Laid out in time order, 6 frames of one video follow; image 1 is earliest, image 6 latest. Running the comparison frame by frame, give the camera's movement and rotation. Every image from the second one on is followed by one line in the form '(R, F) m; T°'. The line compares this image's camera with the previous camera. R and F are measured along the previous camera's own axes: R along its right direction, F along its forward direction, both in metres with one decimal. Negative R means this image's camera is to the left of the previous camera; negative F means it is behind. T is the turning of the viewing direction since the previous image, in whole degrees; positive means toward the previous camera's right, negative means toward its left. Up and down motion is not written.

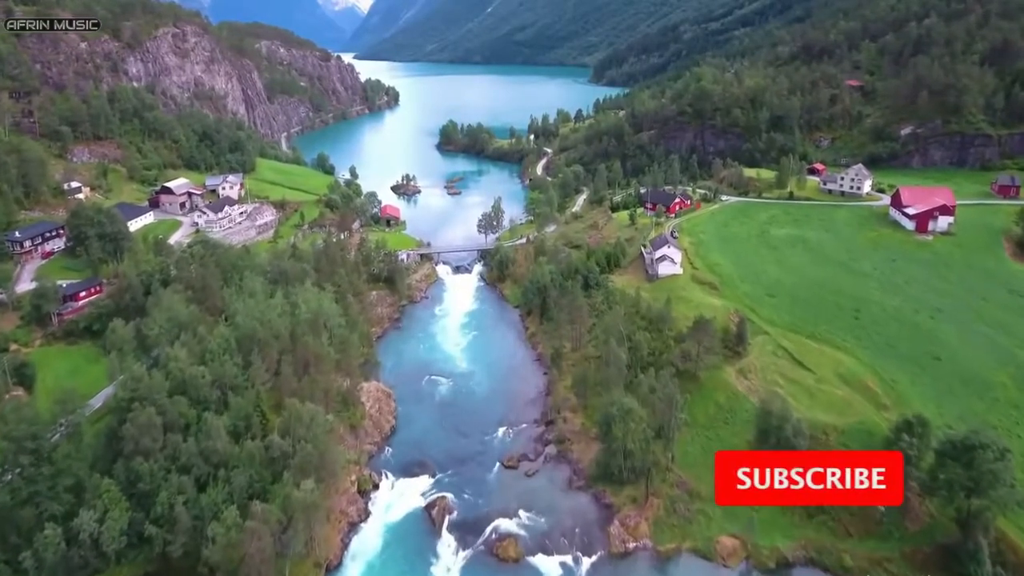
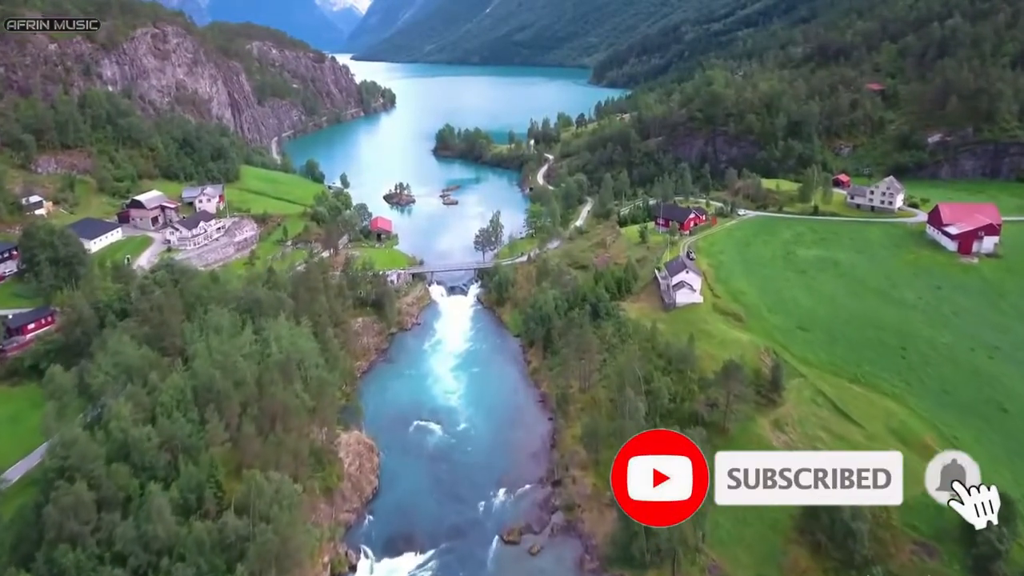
(-0.1, +6.0) m; 0°
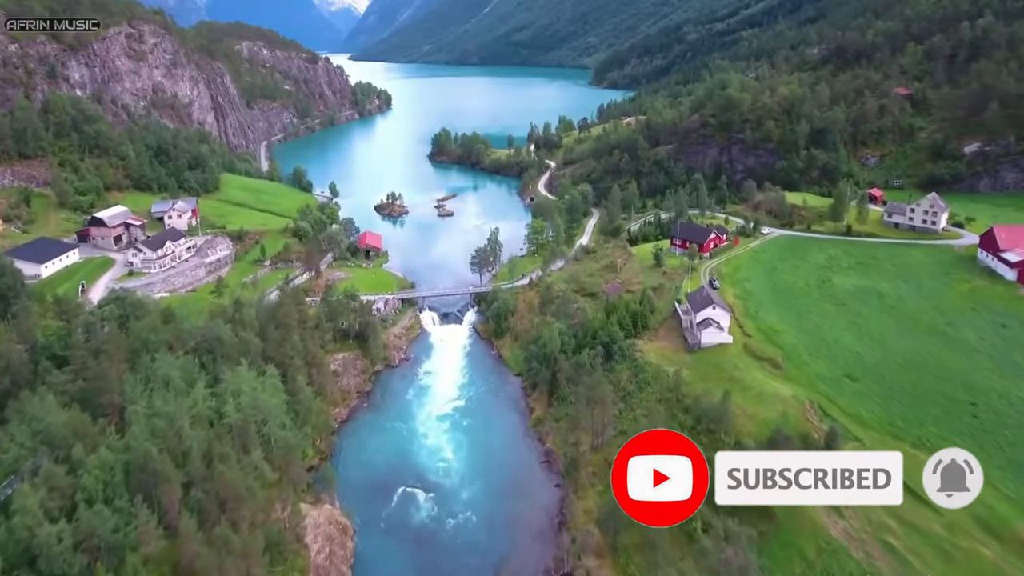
(-0.1, +6.7) m; 0°
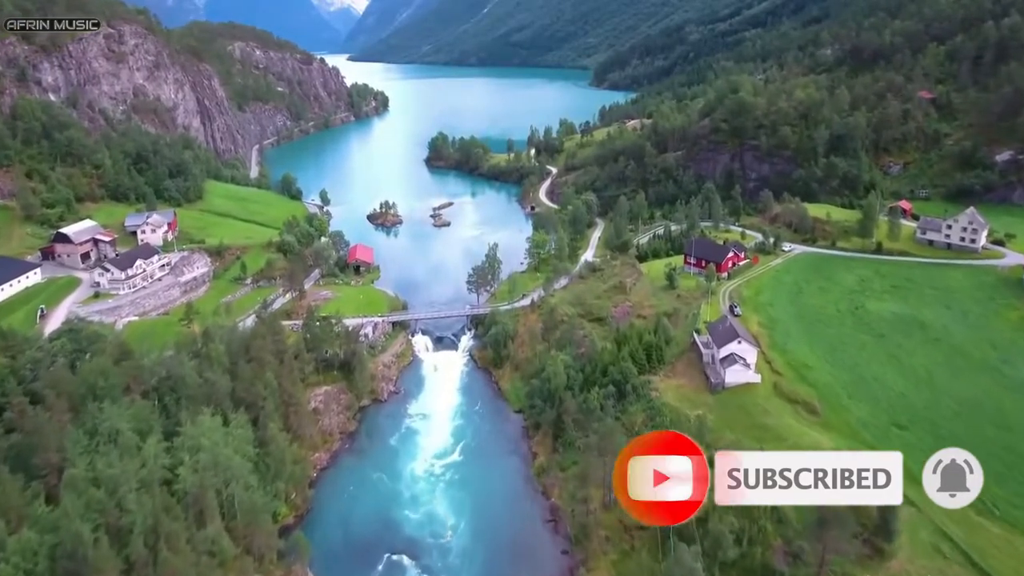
(-0.1, +5.0) m; 0°
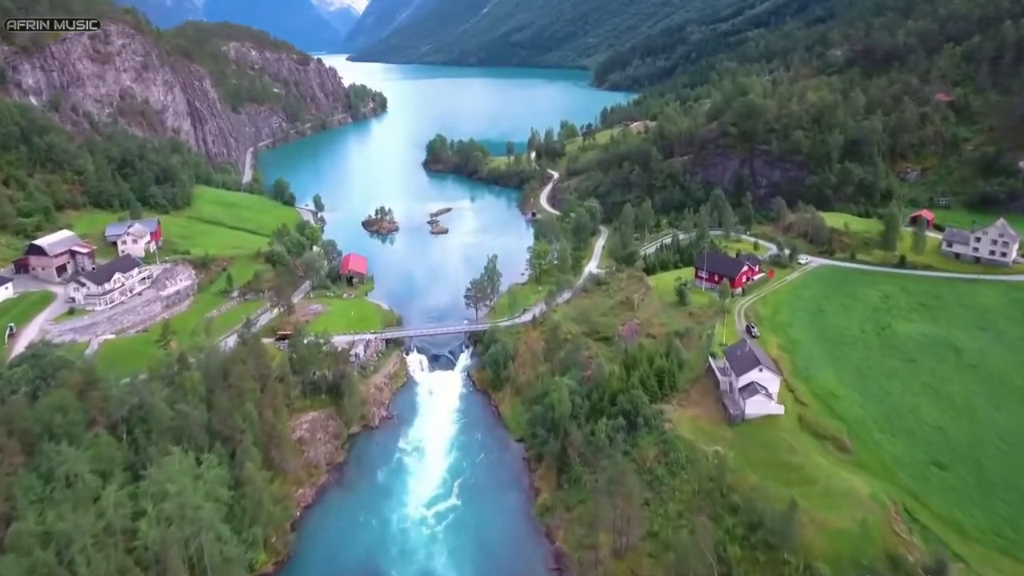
(-0.1, +3.3) m; 0°
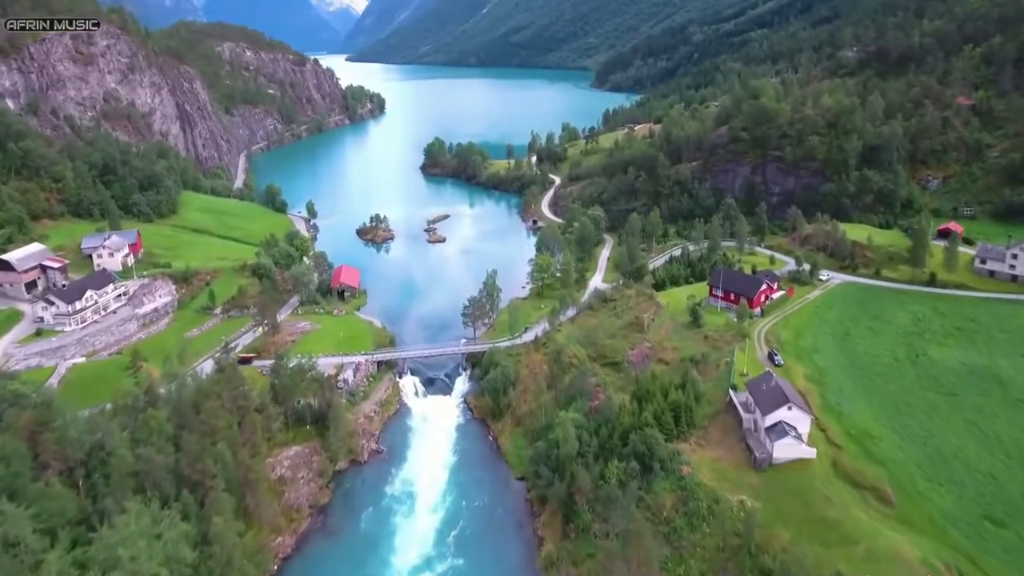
(-0.1, +3.7) m; 0°
